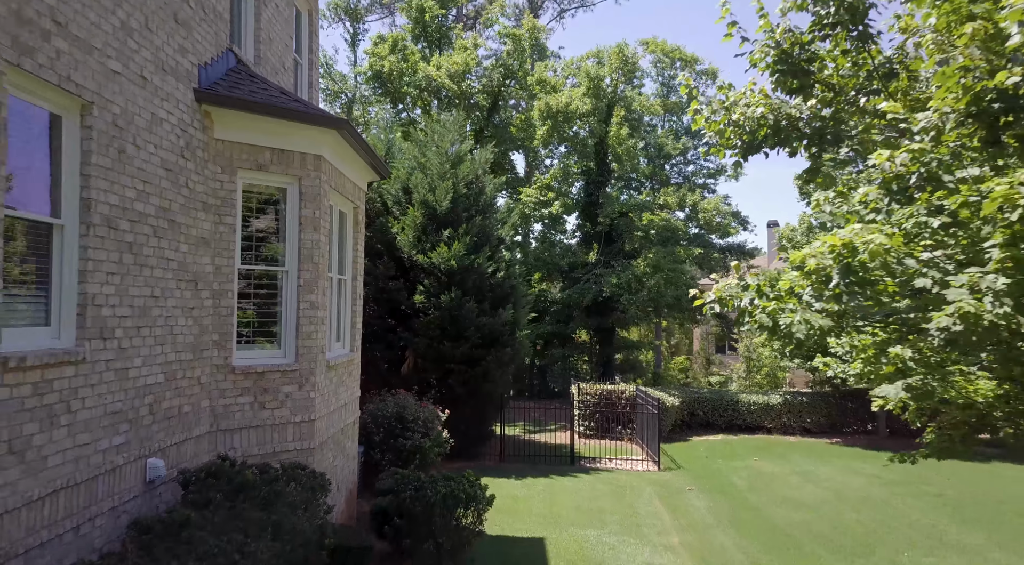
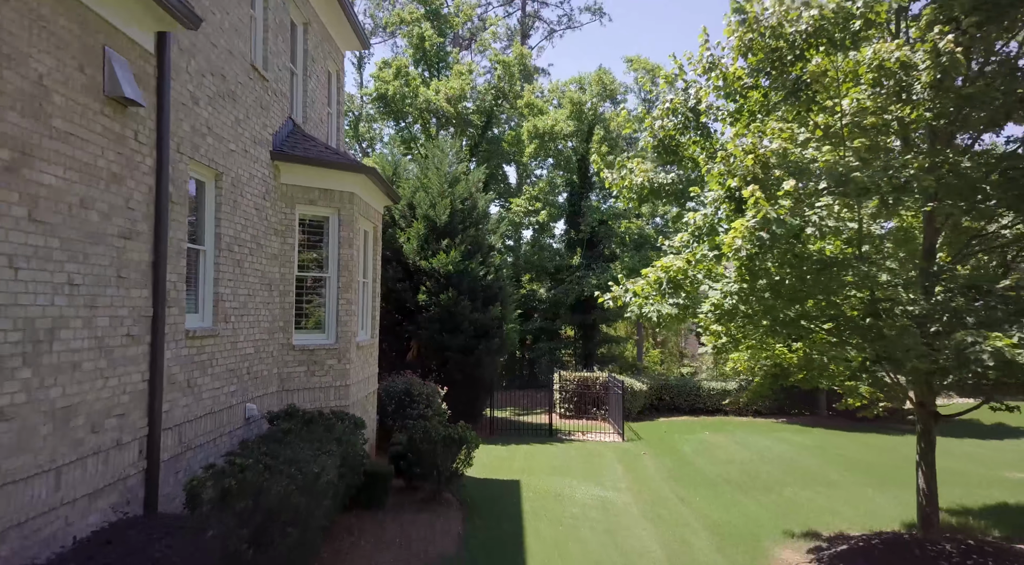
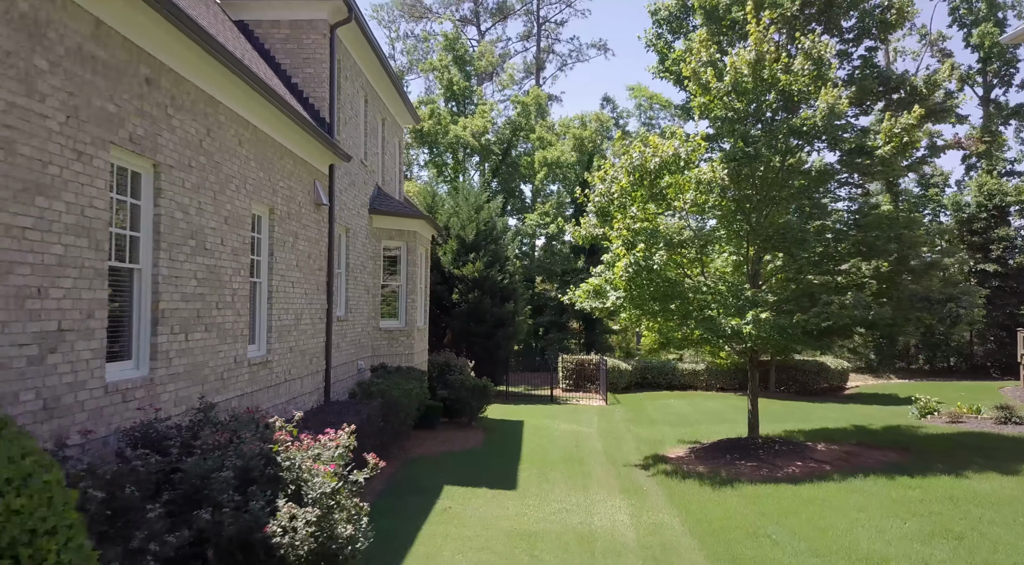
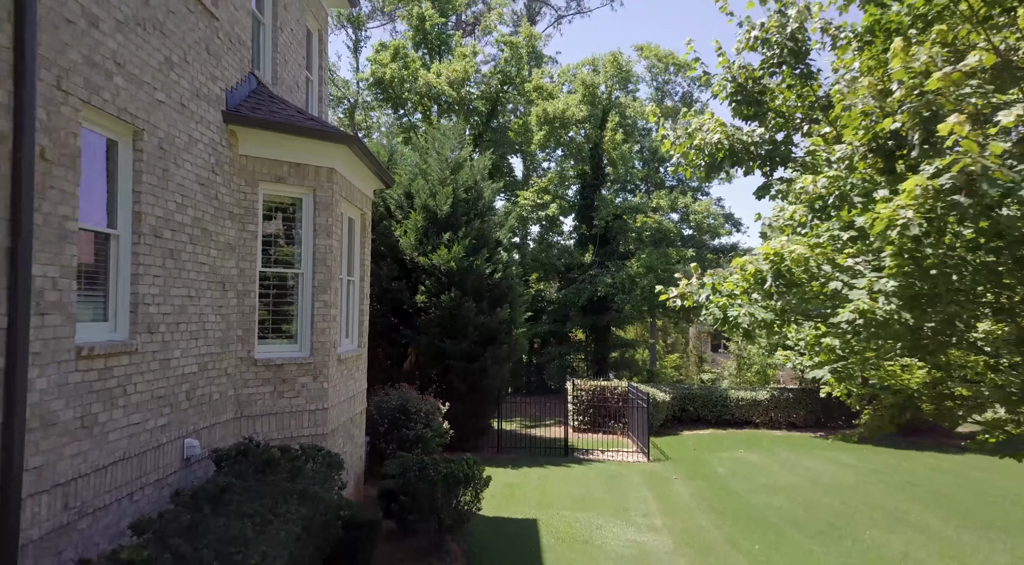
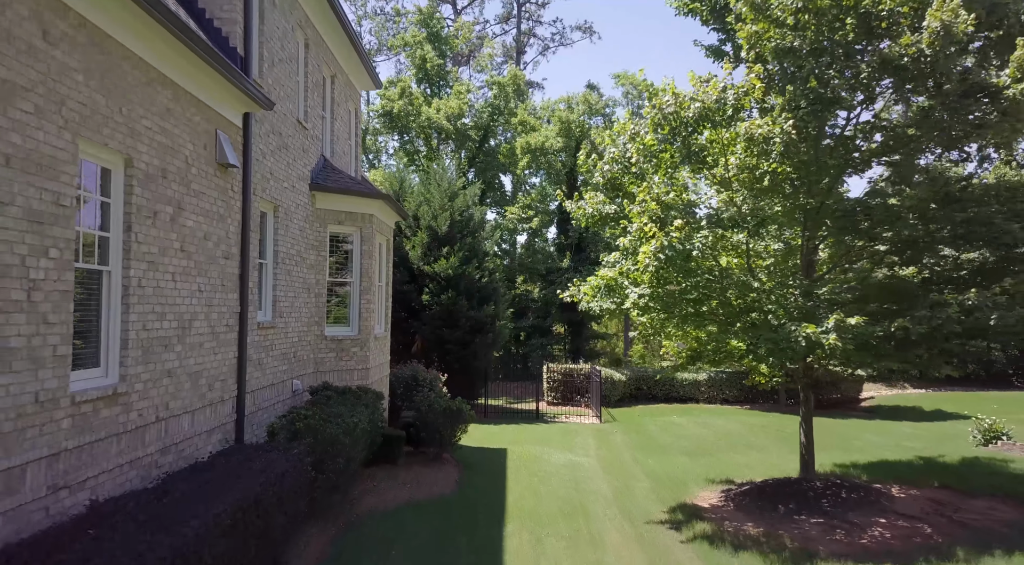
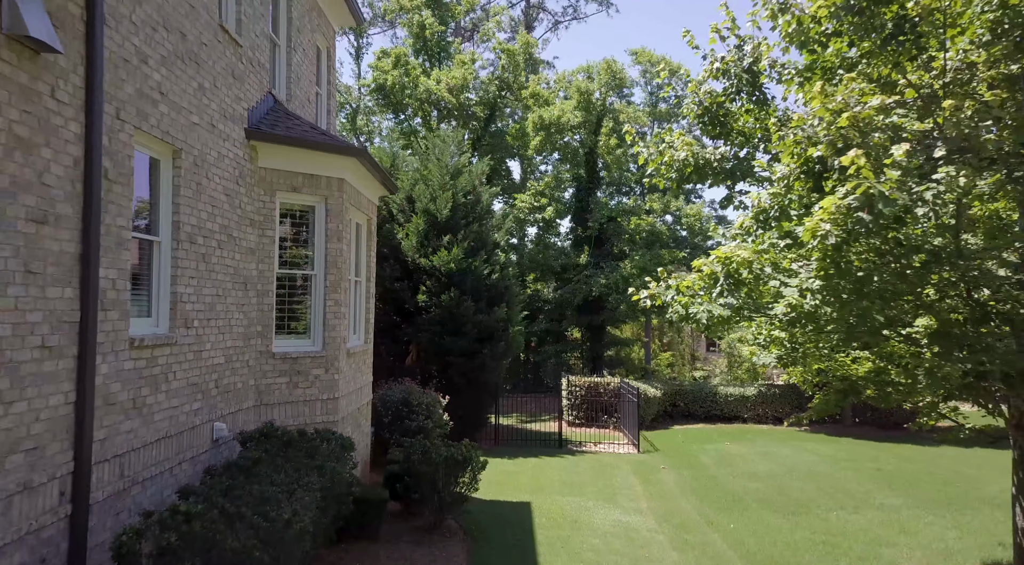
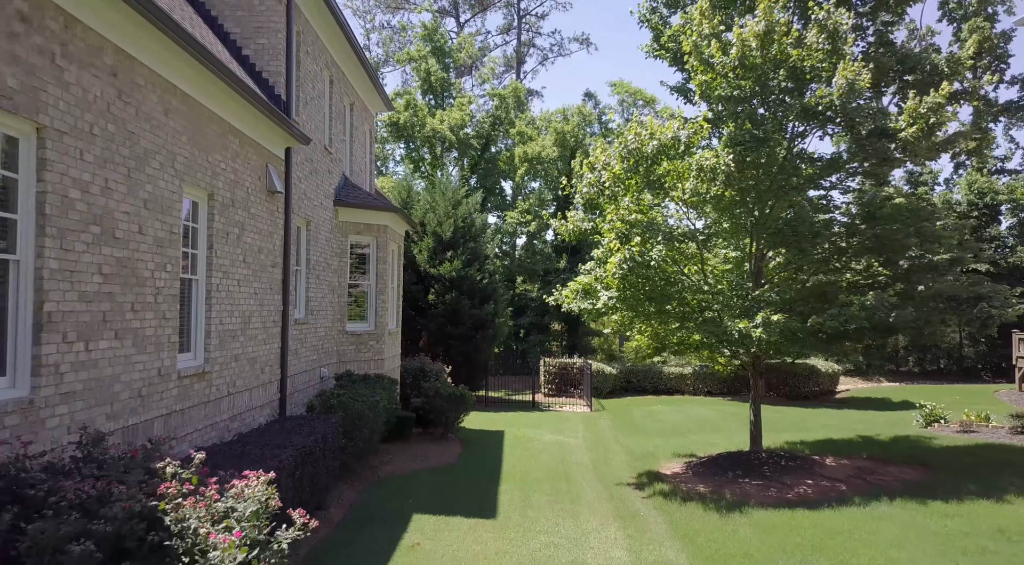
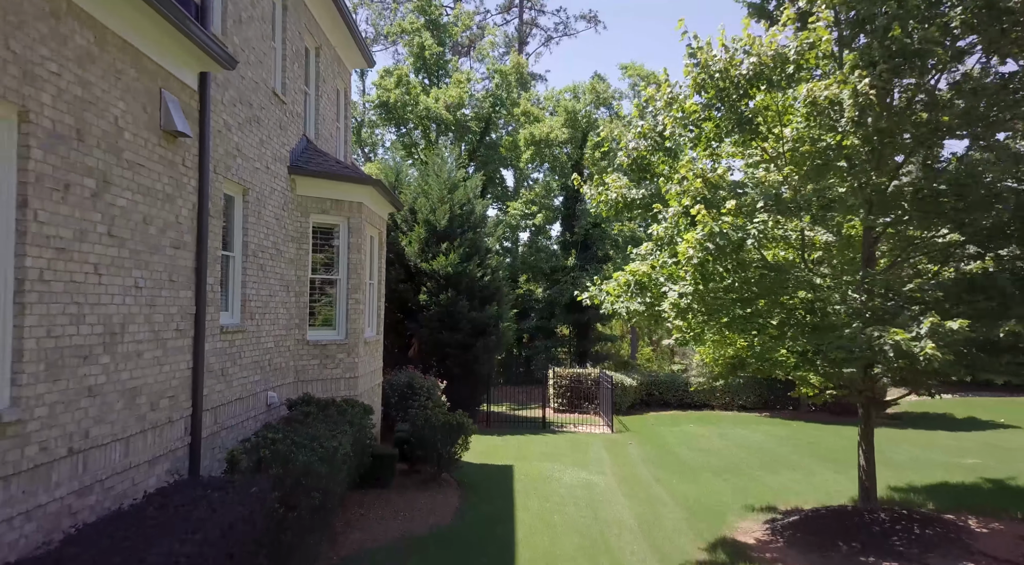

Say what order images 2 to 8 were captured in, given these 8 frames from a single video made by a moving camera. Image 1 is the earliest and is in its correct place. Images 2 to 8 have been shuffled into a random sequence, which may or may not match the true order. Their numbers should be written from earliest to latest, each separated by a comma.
4, 6, 2, 8, 5, 7, 3
